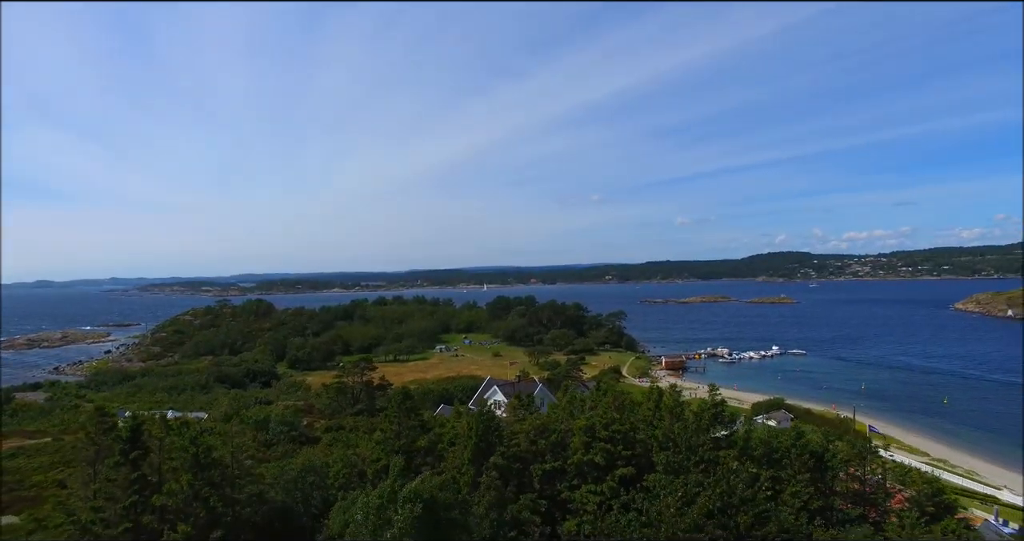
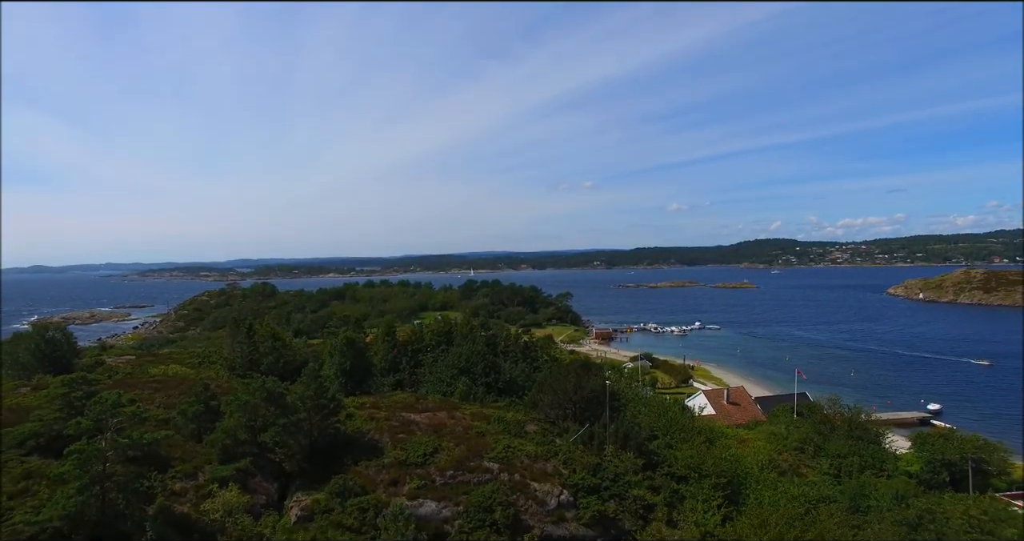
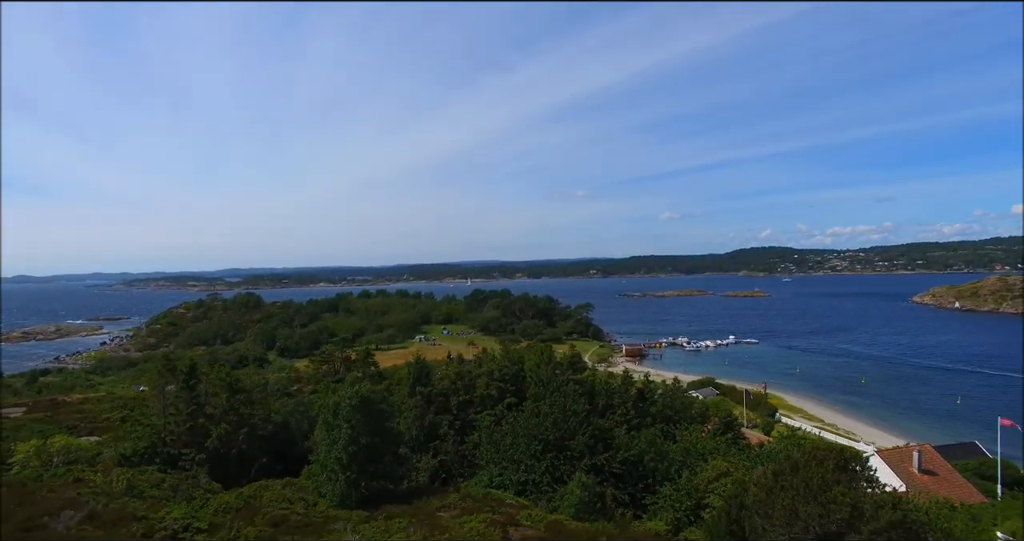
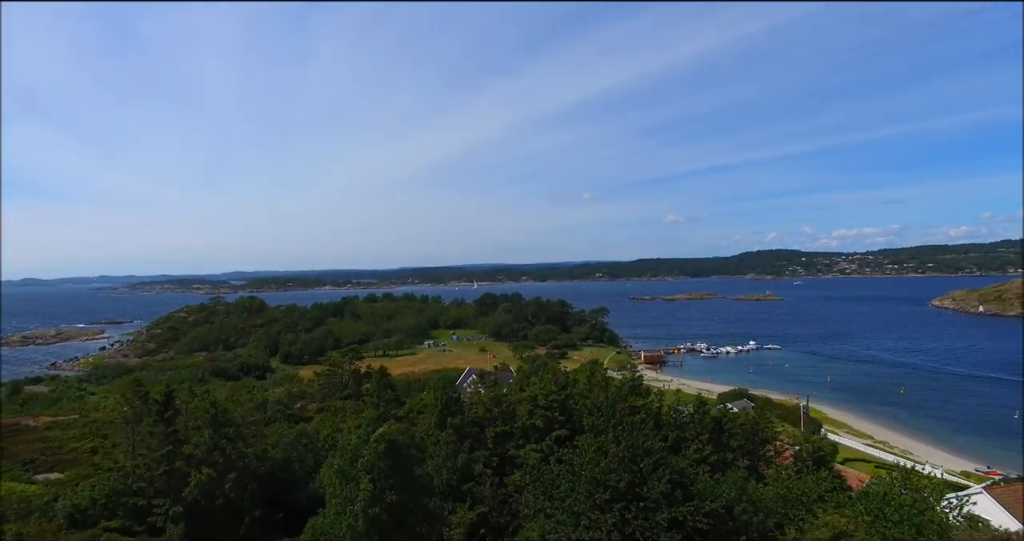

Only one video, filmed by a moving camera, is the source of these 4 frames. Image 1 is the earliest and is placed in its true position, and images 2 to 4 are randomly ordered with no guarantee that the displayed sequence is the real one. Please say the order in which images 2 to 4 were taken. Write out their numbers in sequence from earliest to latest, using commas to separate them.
4, 3, 2
